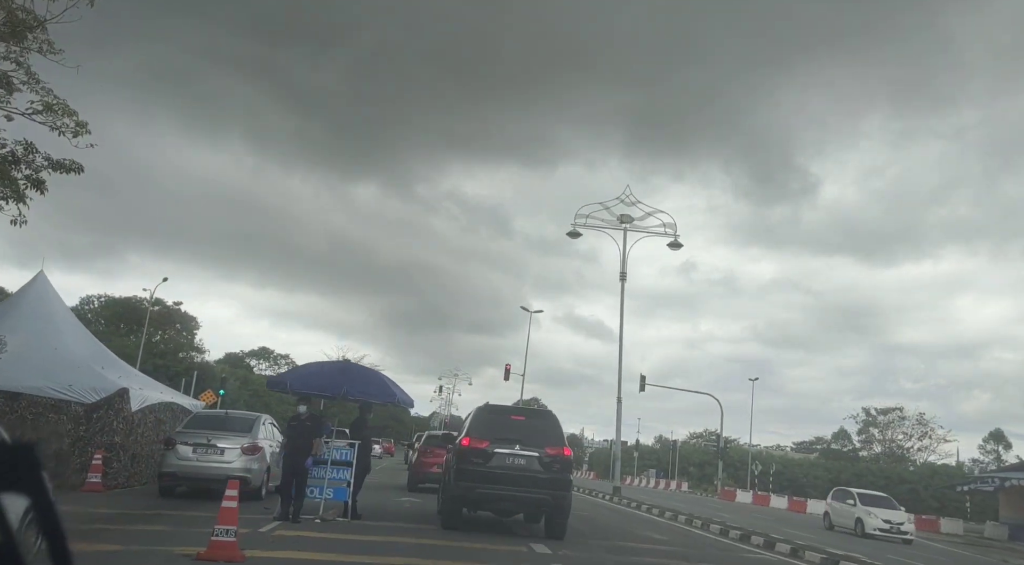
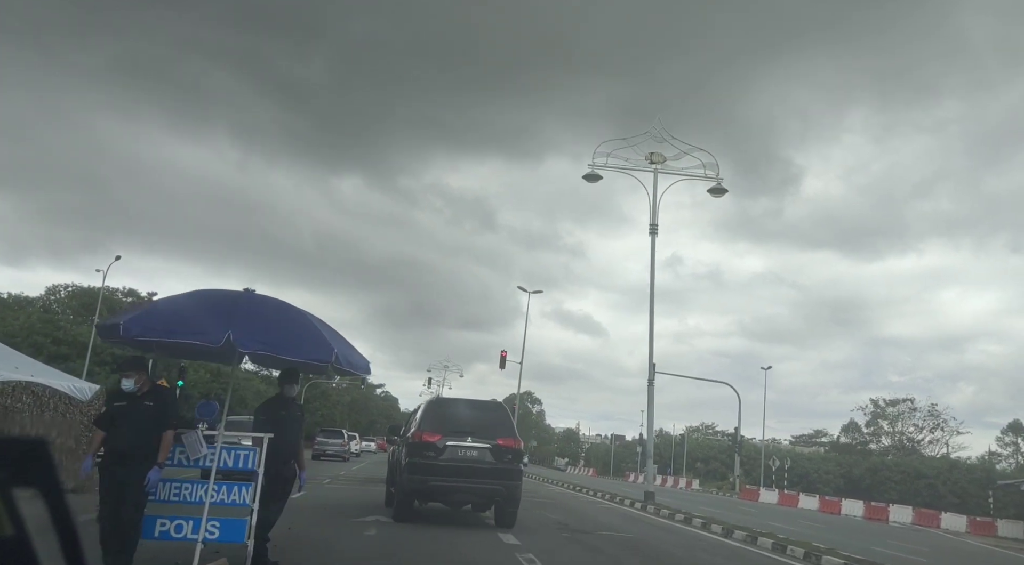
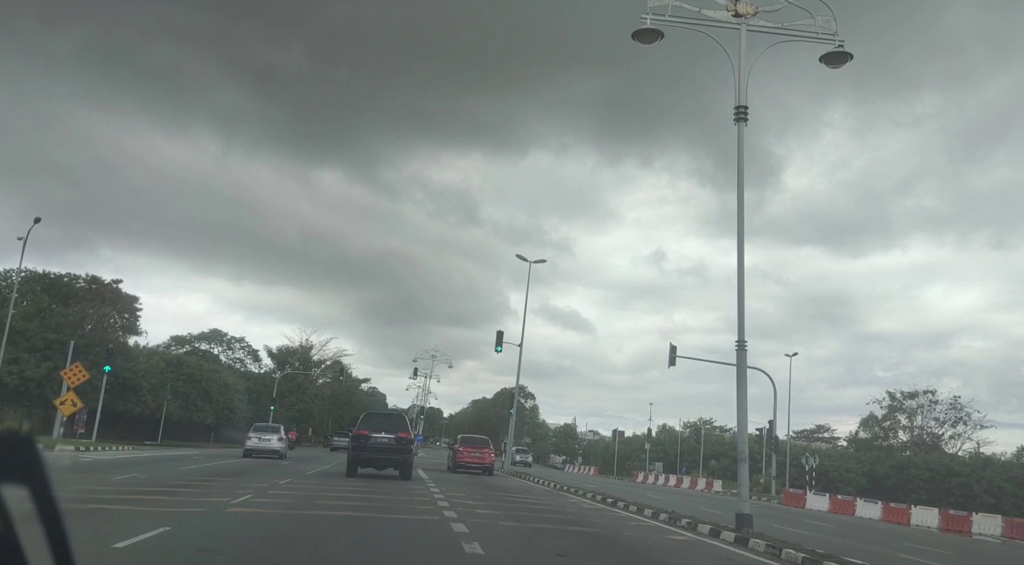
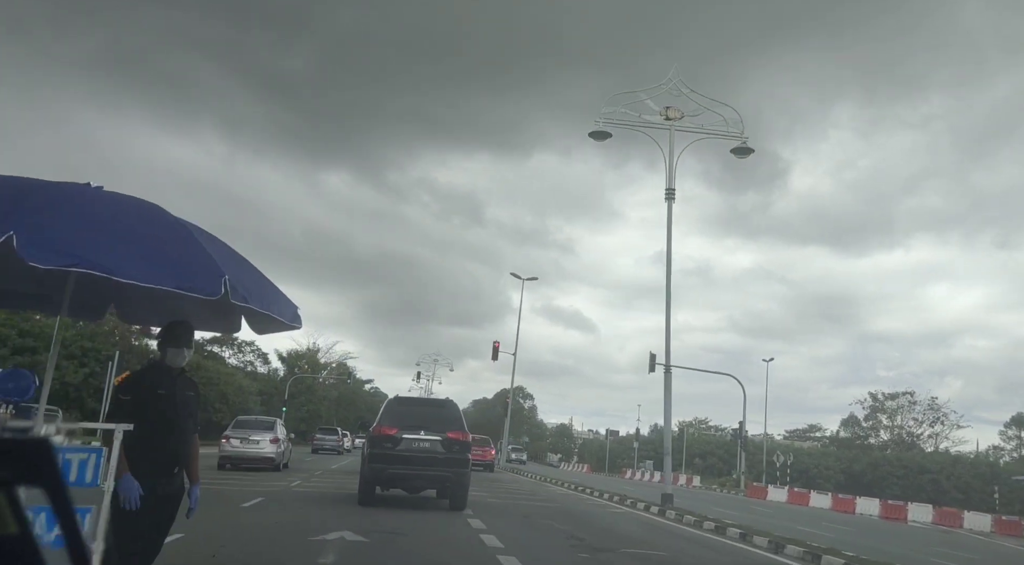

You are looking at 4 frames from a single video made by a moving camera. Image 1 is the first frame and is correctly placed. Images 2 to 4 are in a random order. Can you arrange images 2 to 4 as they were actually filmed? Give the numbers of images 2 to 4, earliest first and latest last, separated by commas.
2, 4, 3
